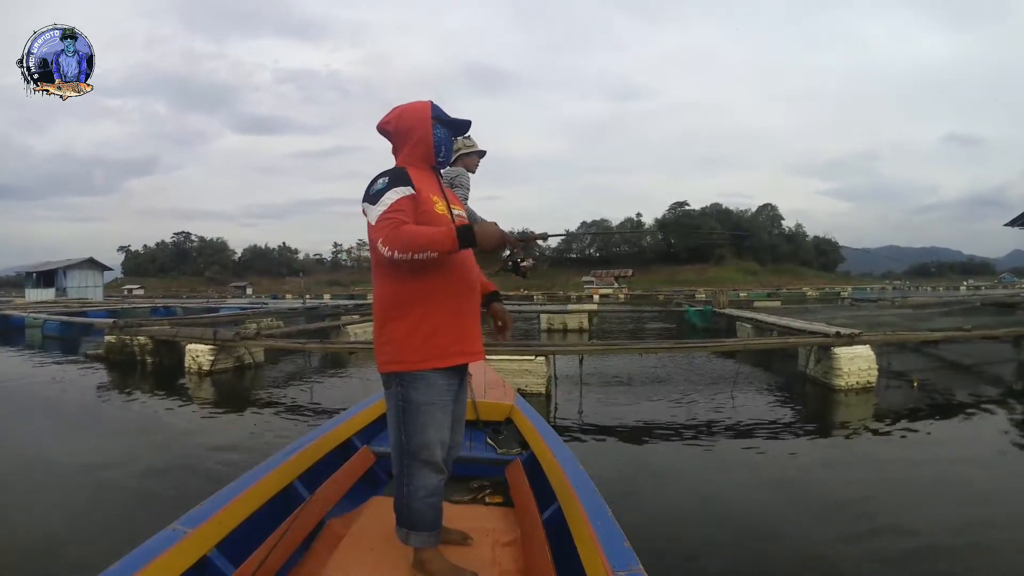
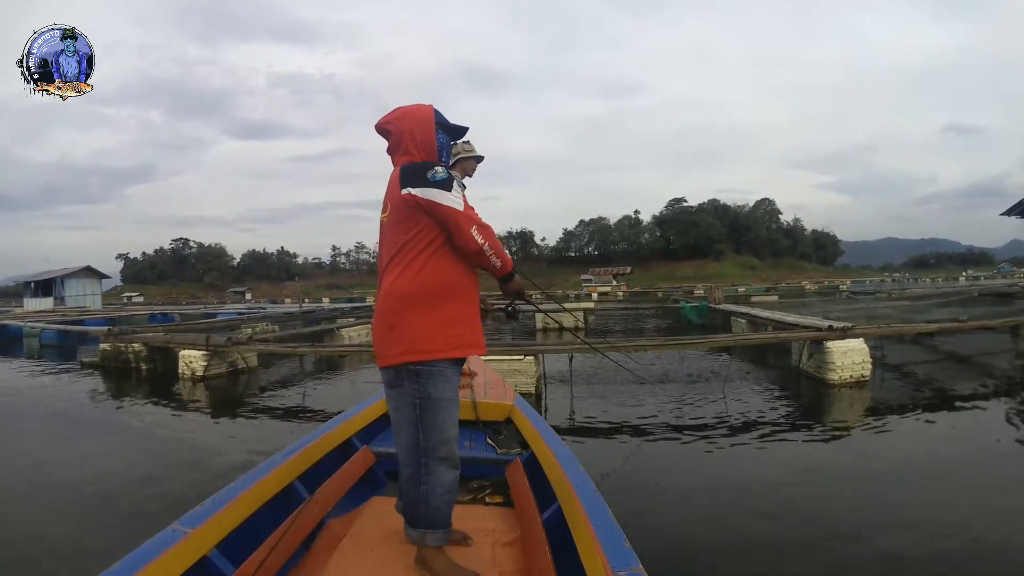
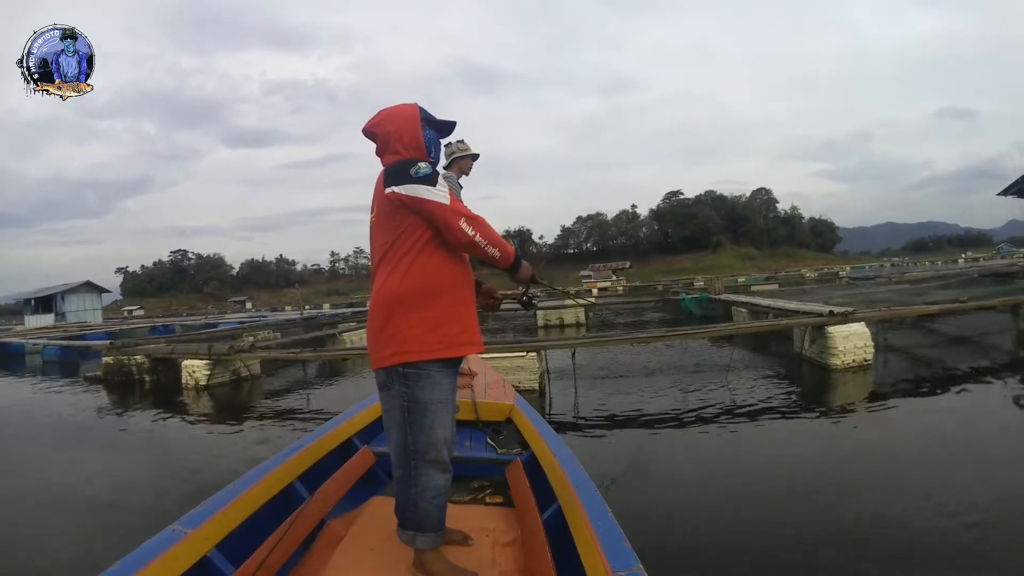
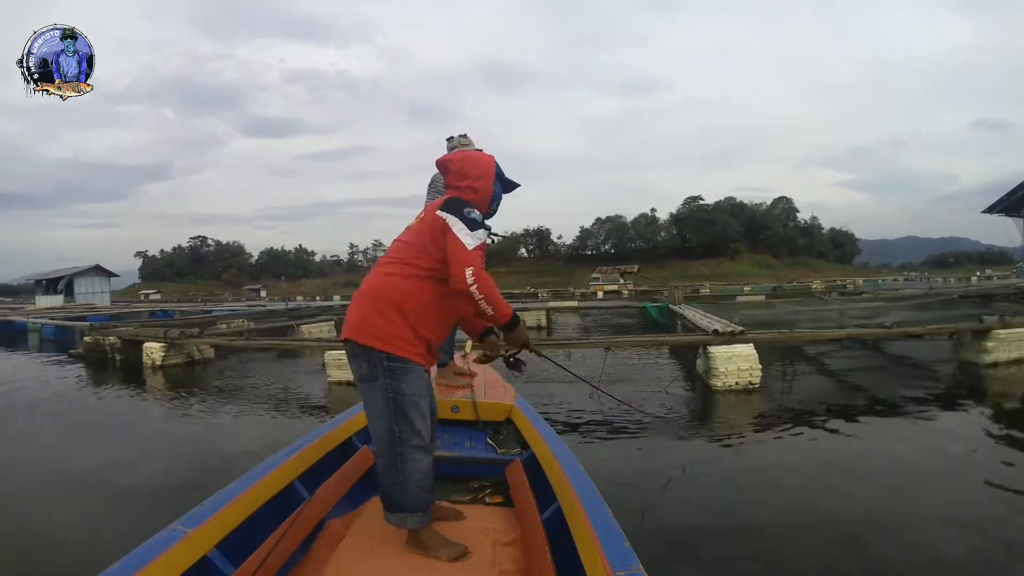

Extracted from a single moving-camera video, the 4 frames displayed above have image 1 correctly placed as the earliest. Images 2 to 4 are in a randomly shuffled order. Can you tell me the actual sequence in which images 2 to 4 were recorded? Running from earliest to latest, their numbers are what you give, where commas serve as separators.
3, 2, 4
